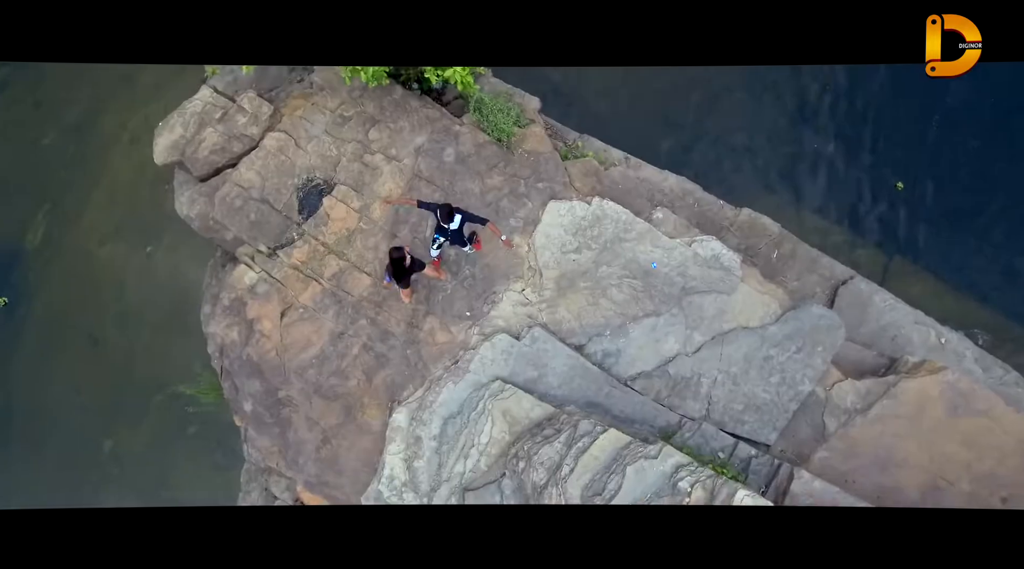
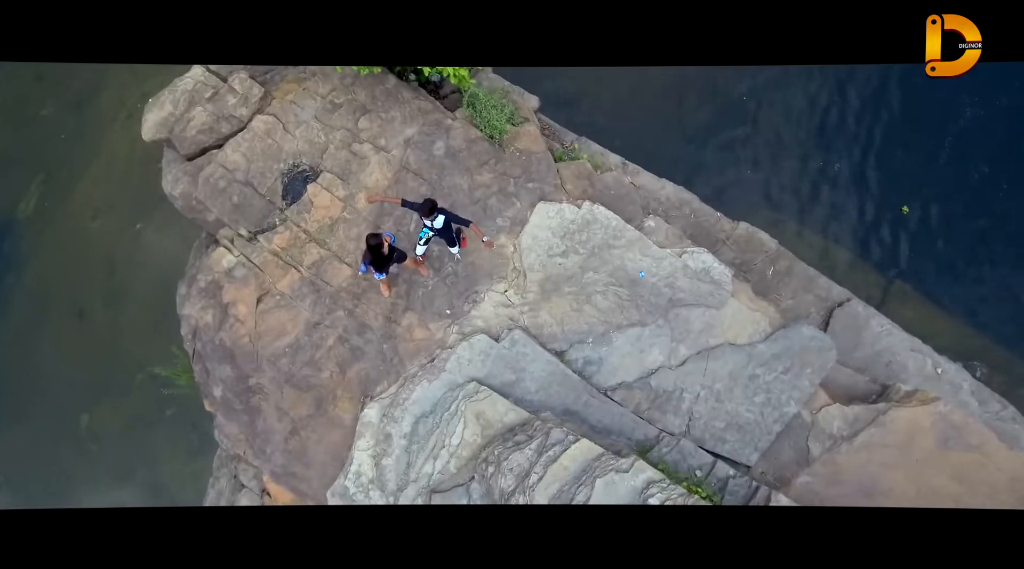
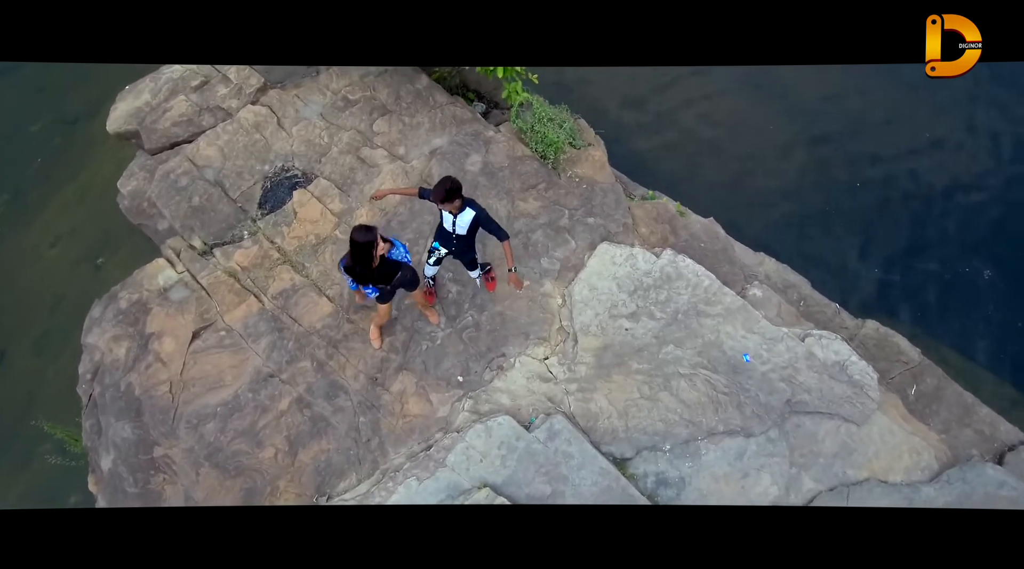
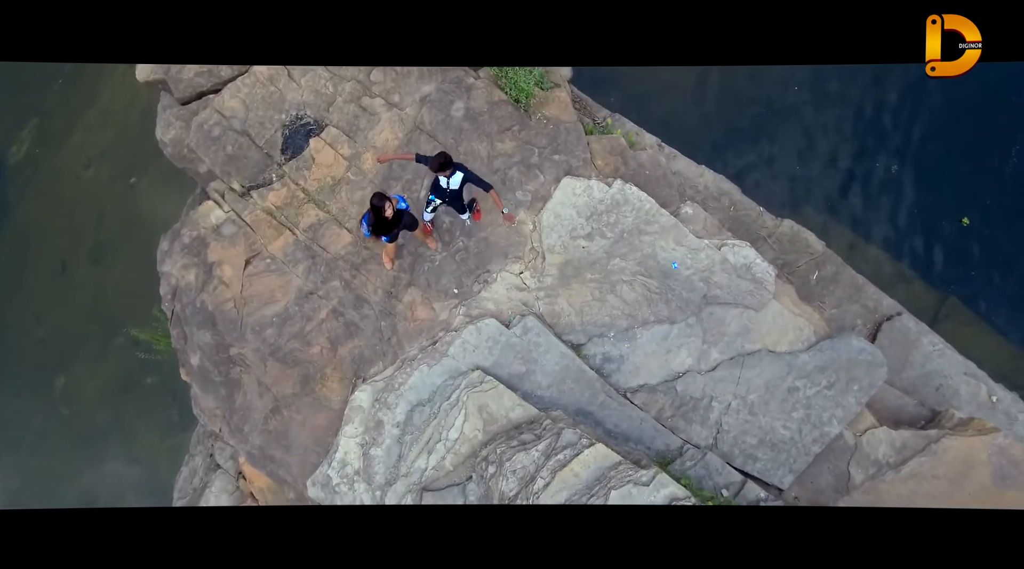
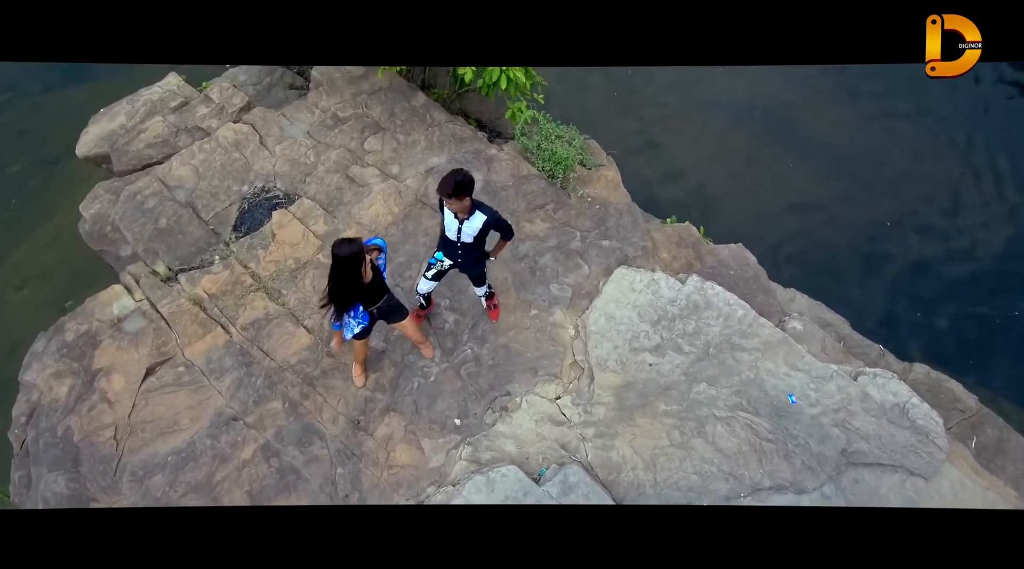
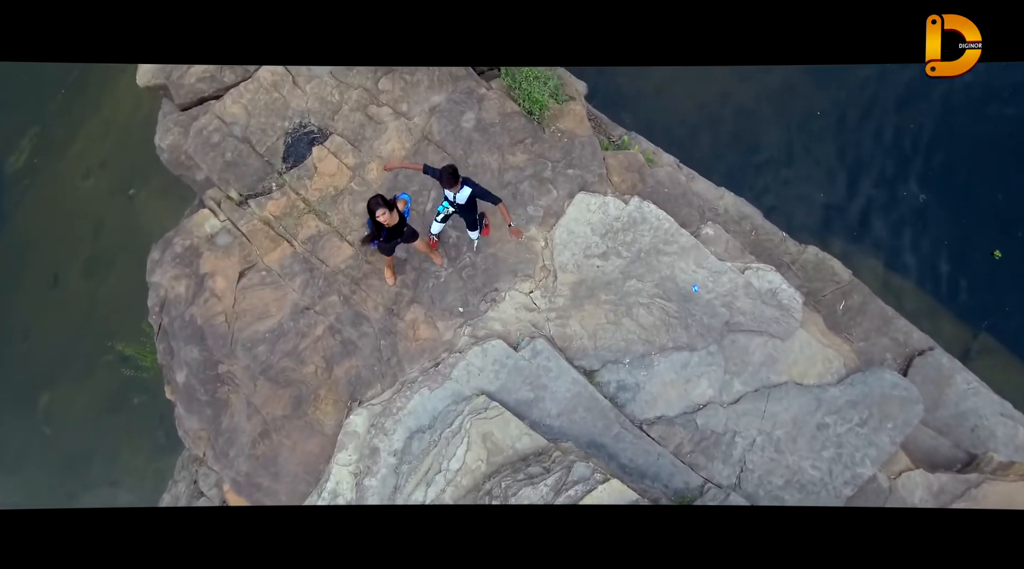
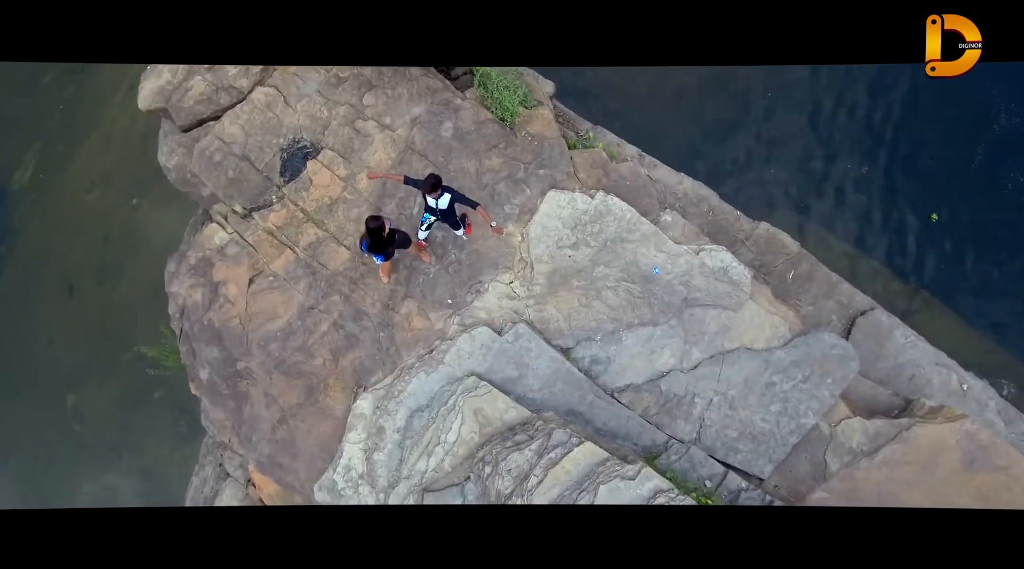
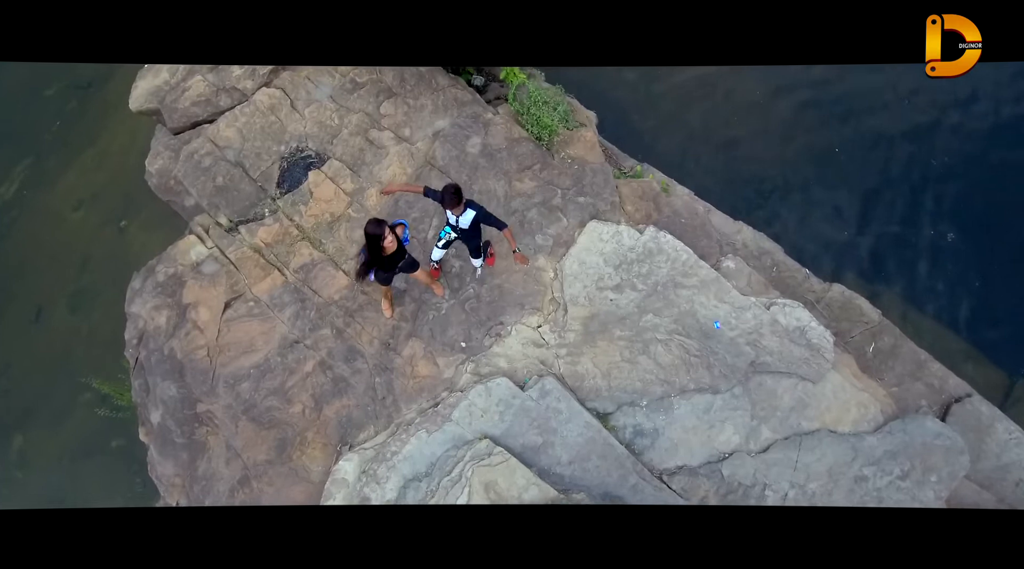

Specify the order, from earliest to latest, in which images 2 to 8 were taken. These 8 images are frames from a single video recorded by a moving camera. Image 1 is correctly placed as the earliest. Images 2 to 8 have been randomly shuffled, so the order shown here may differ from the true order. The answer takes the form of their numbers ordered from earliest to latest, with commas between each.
2, 7, 4, 6, 8, 3, 5
